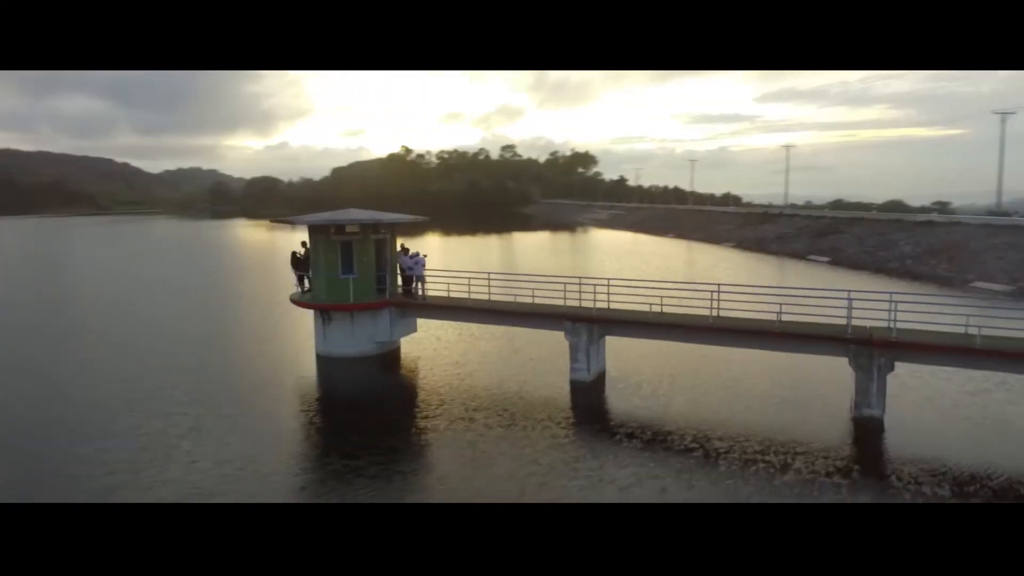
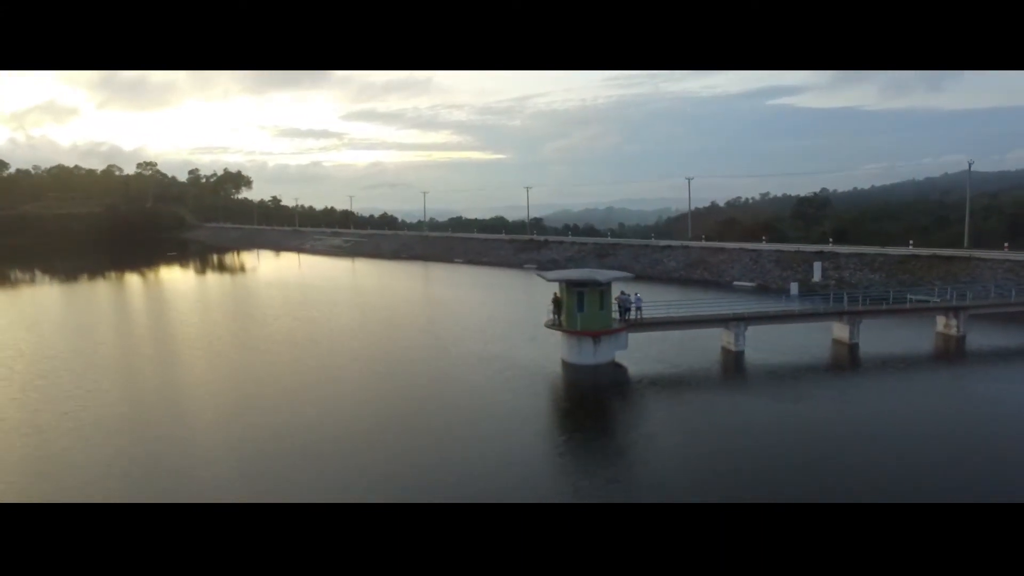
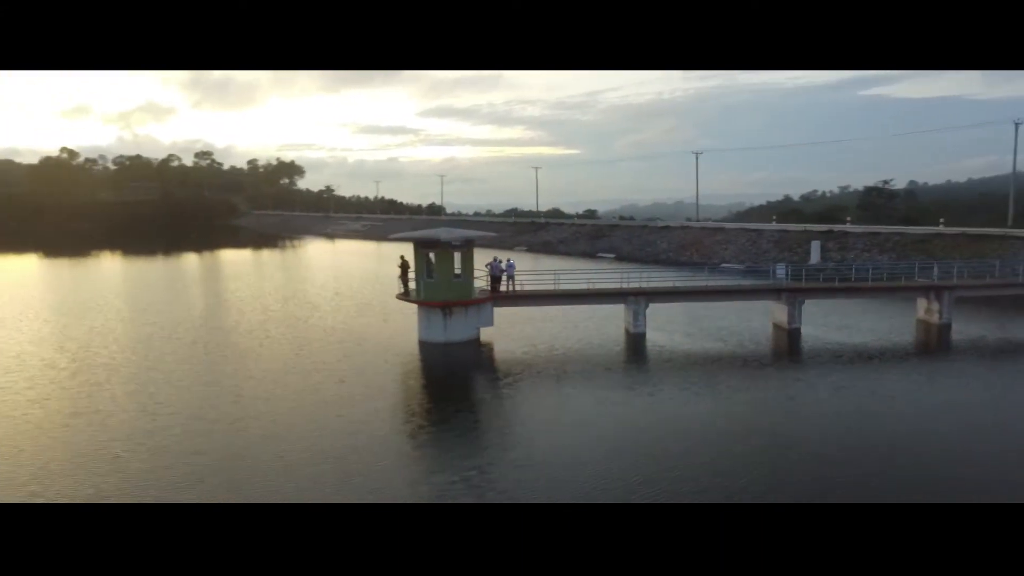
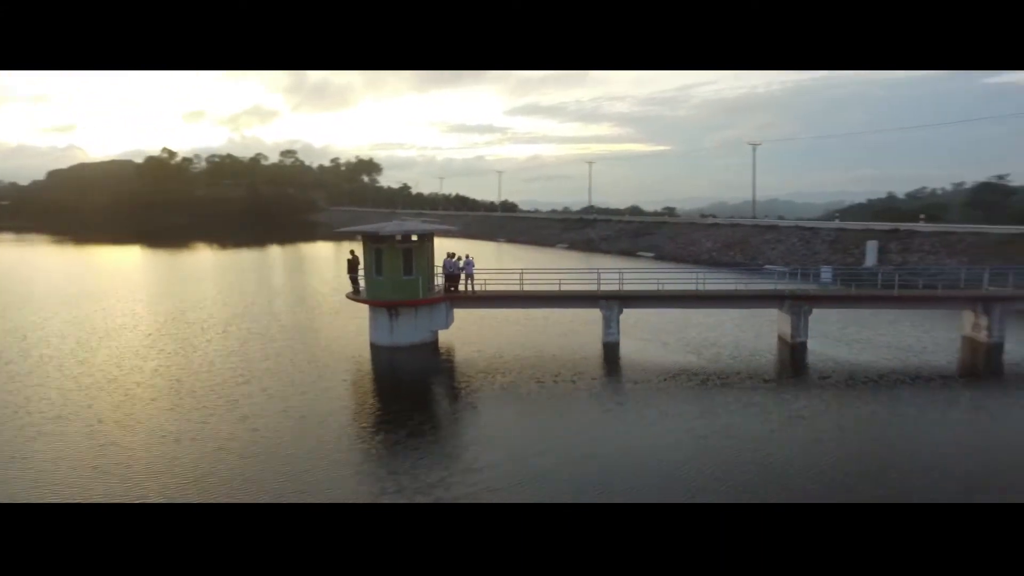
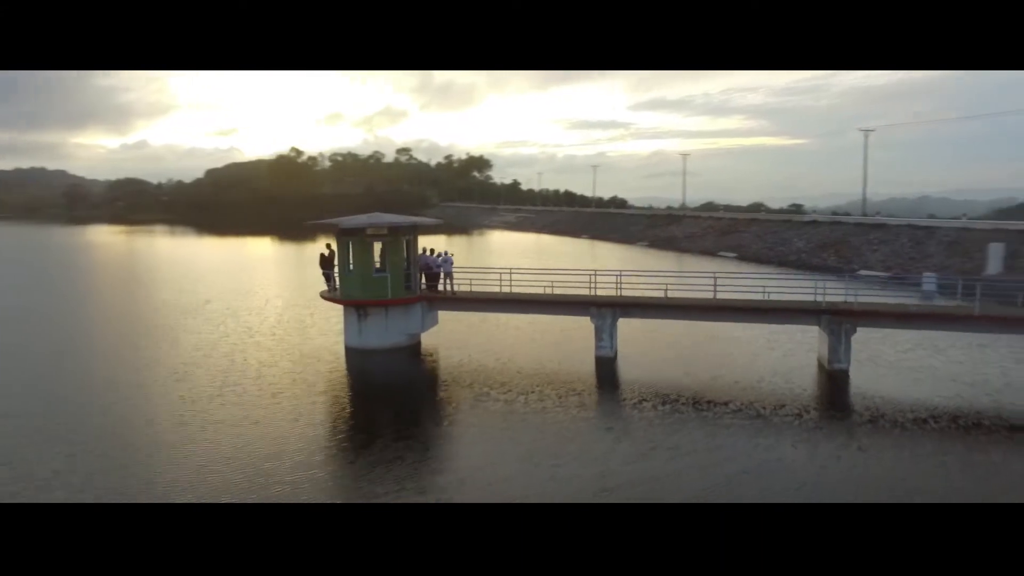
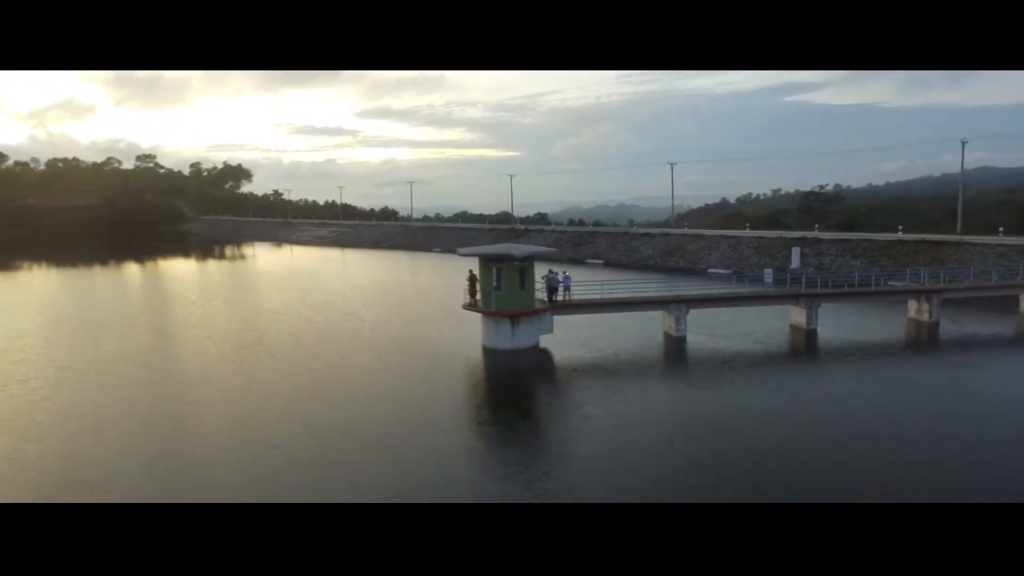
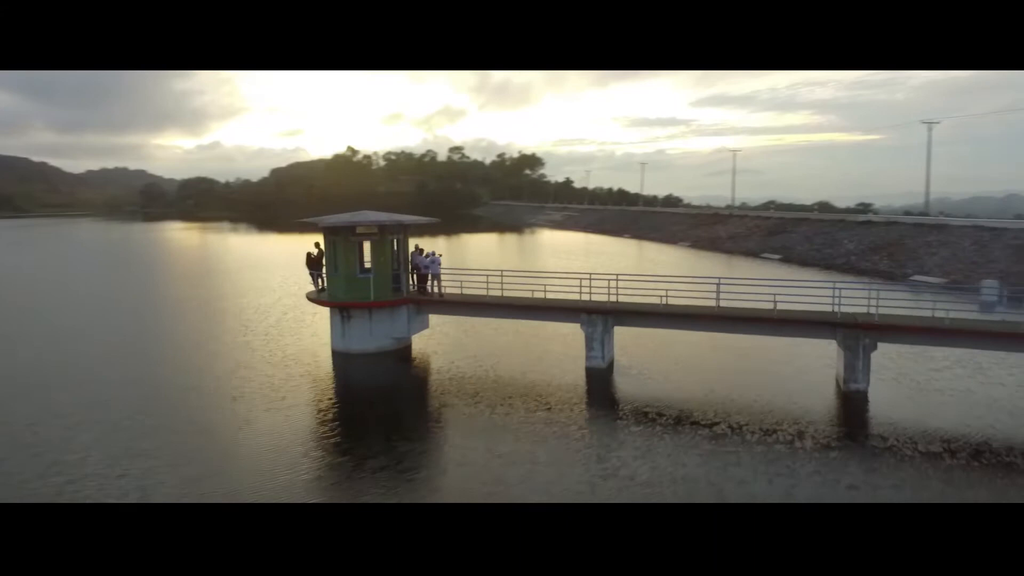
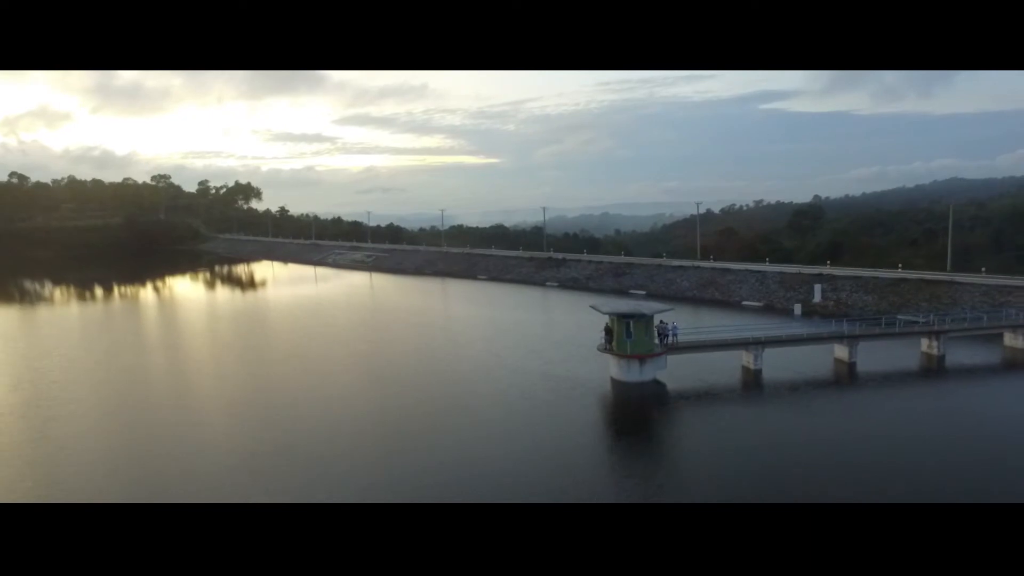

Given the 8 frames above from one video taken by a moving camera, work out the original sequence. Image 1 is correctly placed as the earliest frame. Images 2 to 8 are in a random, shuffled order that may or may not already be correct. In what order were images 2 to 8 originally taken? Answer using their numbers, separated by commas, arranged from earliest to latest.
7, 5, 4, 3, 6, 2, 8
